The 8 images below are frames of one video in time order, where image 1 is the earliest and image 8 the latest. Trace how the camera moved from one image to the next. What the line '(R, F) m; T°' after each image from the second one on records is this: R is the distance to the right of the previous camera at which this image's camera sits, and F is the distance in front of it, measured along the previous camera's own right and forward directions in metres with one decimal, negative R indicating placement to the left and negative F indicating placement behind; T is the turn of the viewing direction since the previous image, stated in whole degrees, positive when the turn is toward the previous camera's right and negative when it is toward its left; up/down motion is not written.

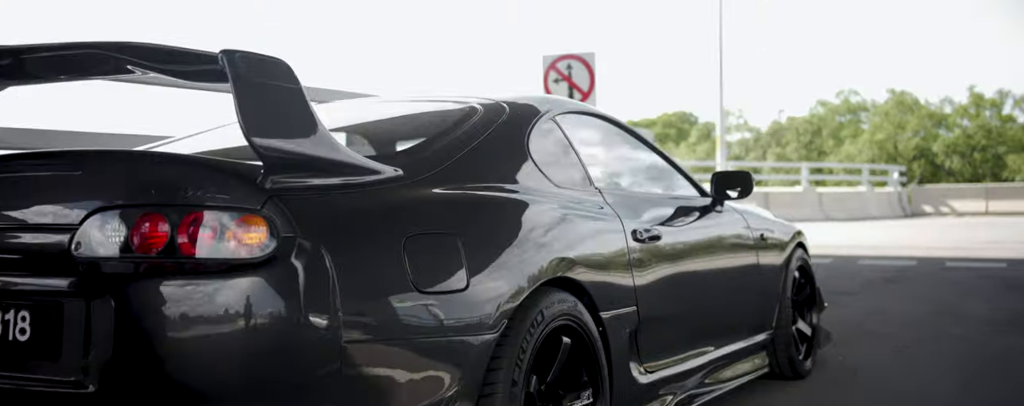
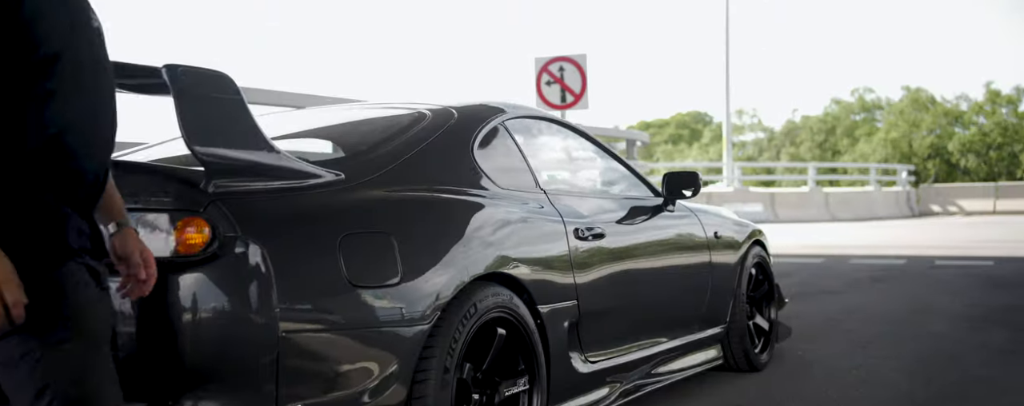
(+0.2, -0.2) m; -1°
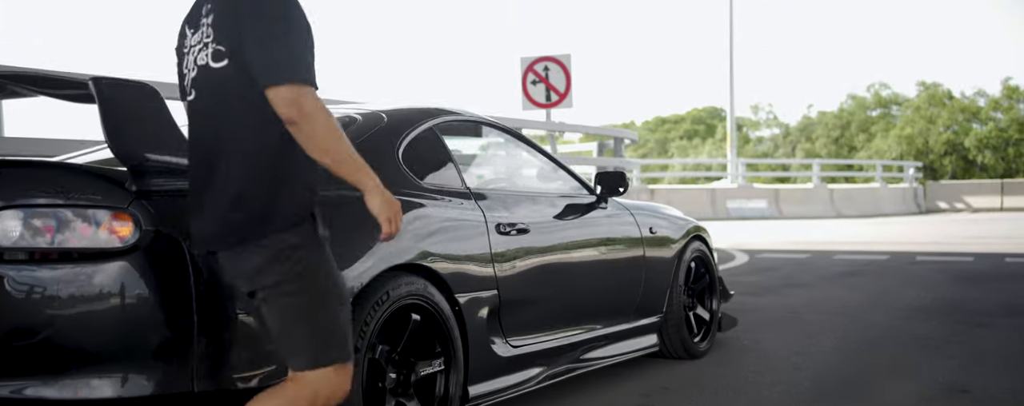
(+0.3, -0.3) m; -1°
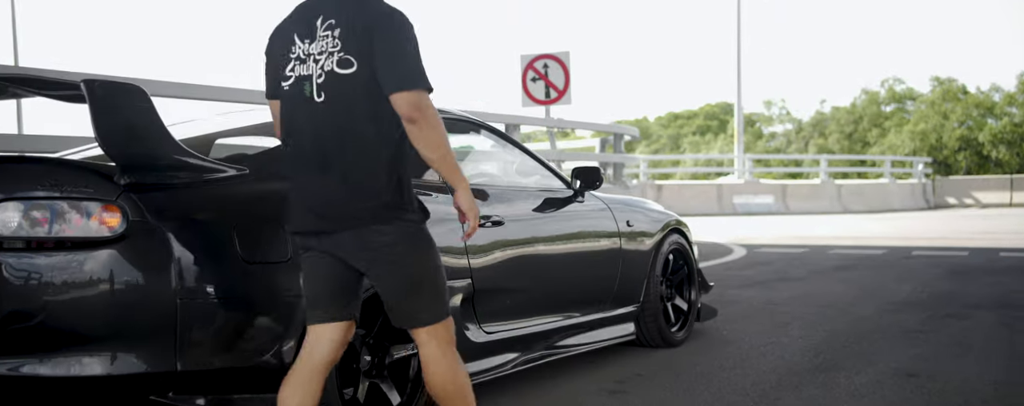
(+0.2, -0.2) m; -1°
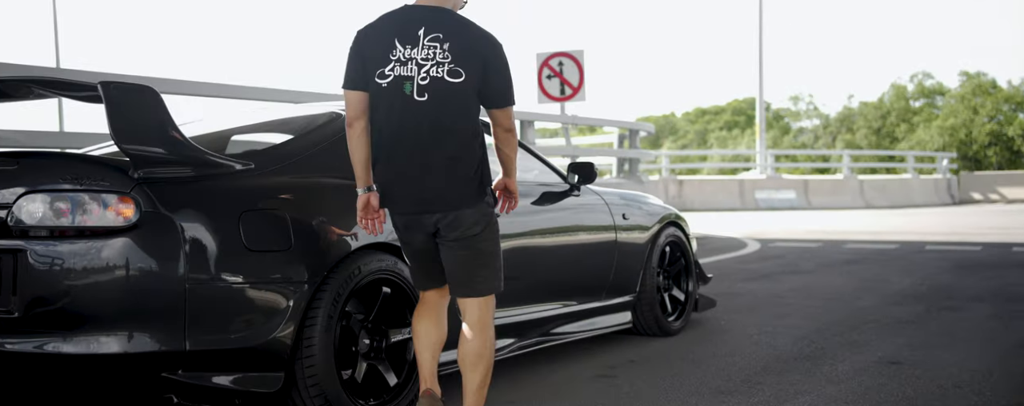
(+0.1, -0.2) m; -1°
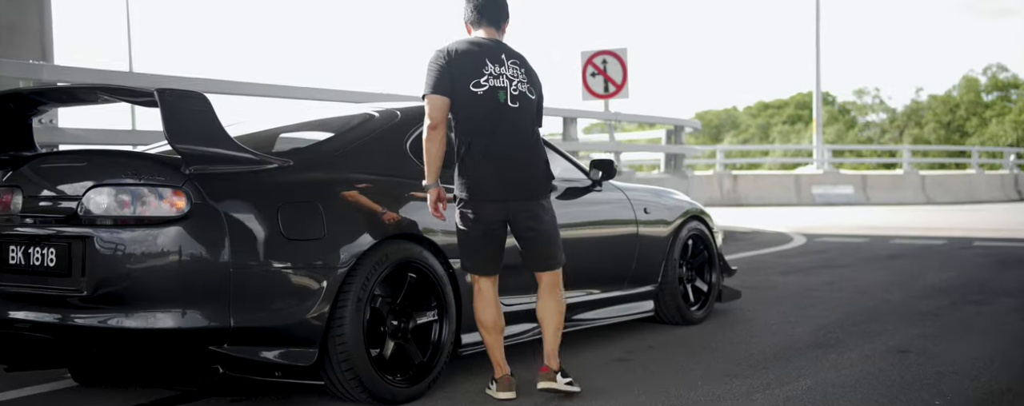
(+0.2, -0.3) m; -3°
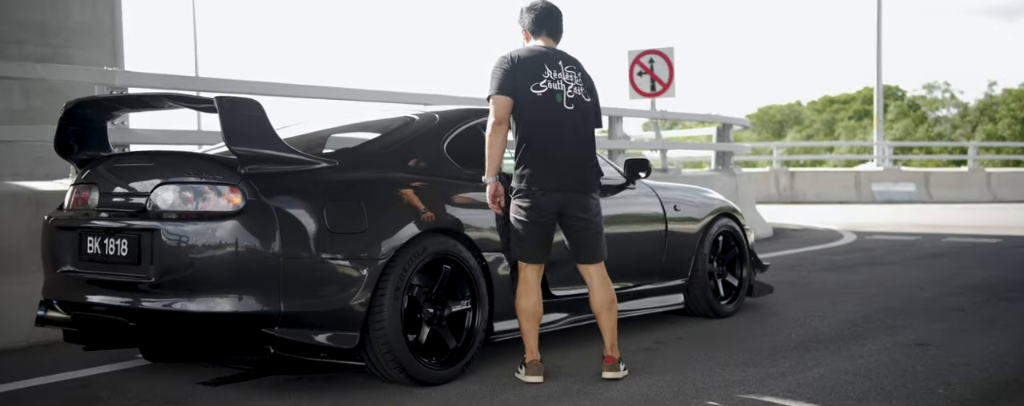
(+0.1, -0.3) m; -4°
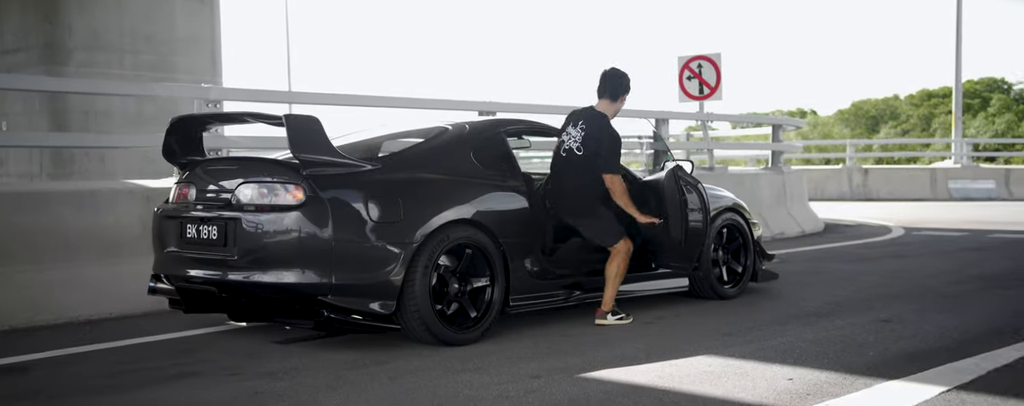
(+0.4, -1.0) m; -5°
